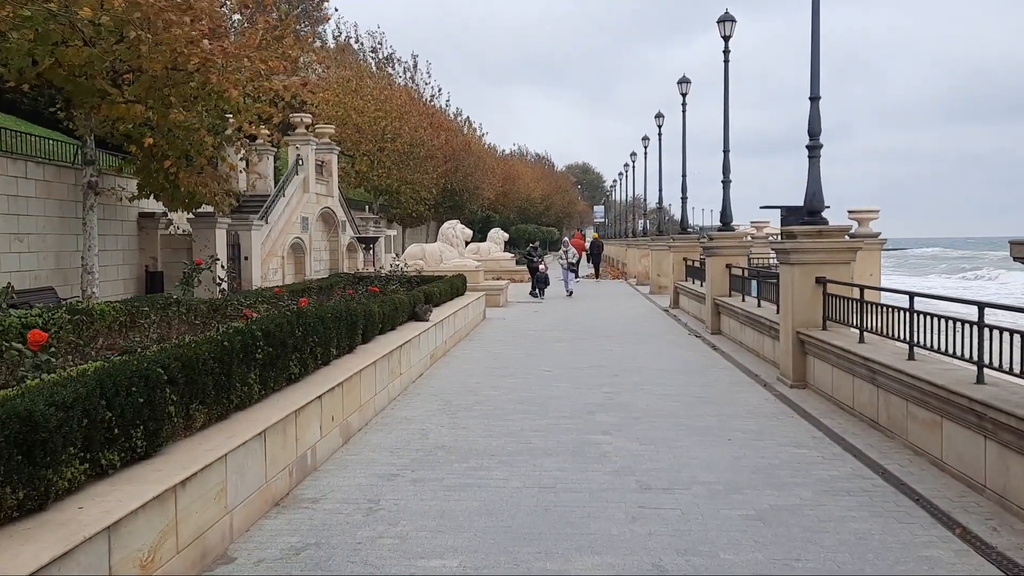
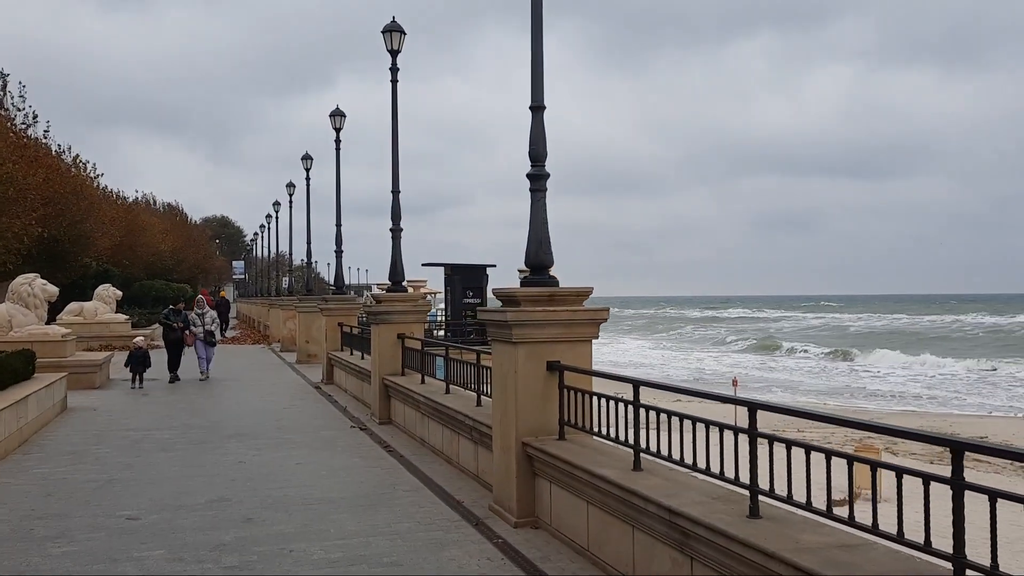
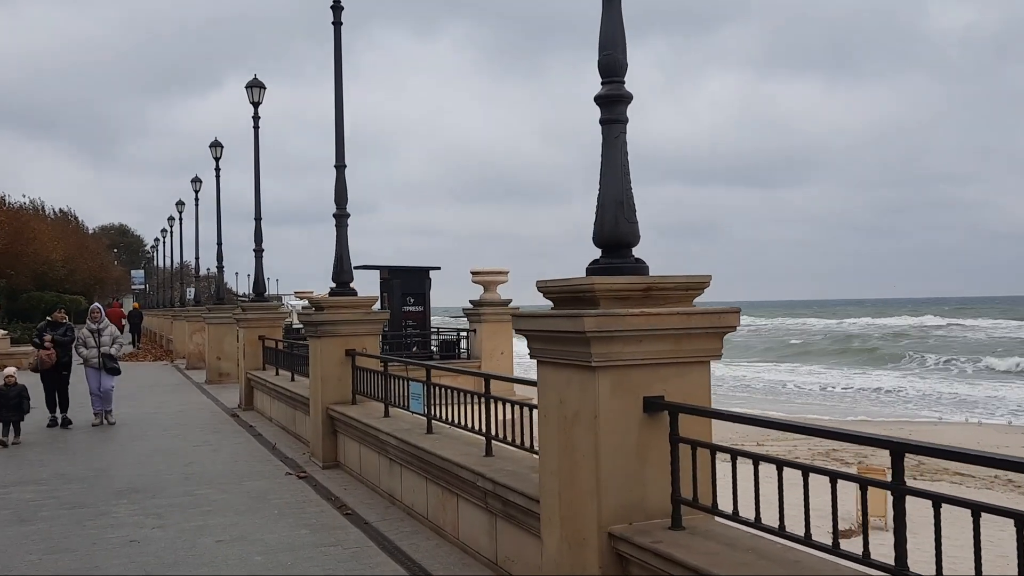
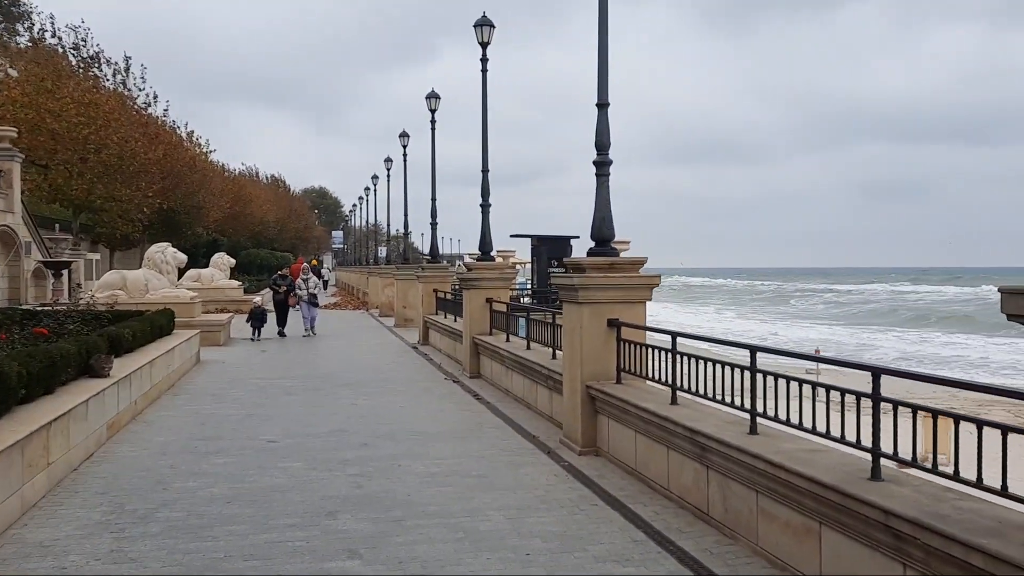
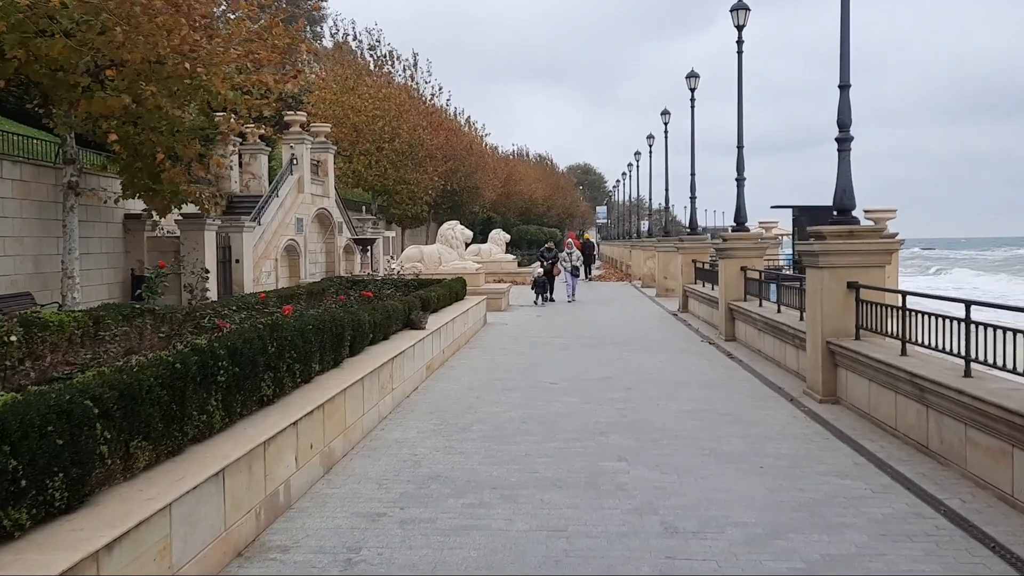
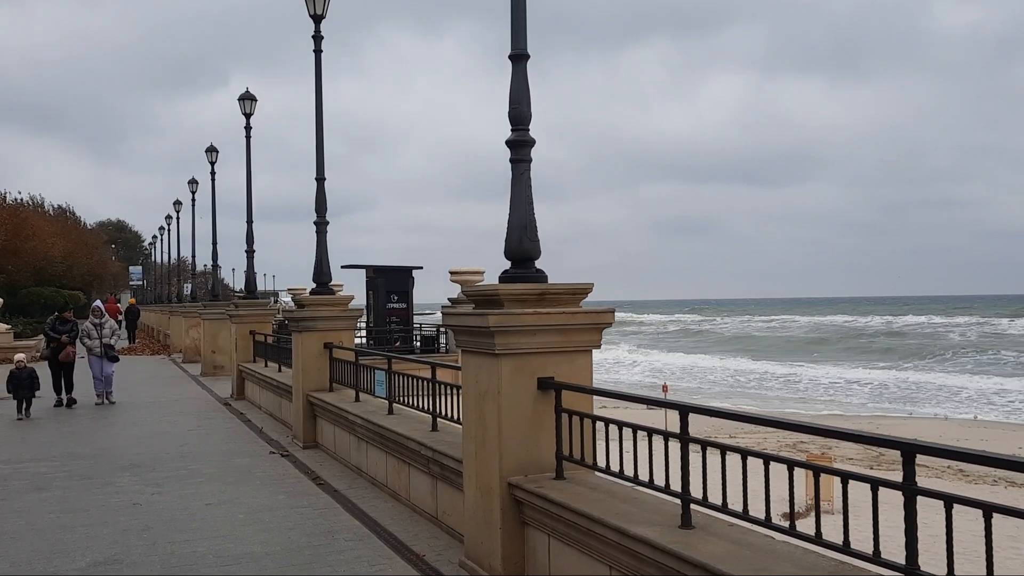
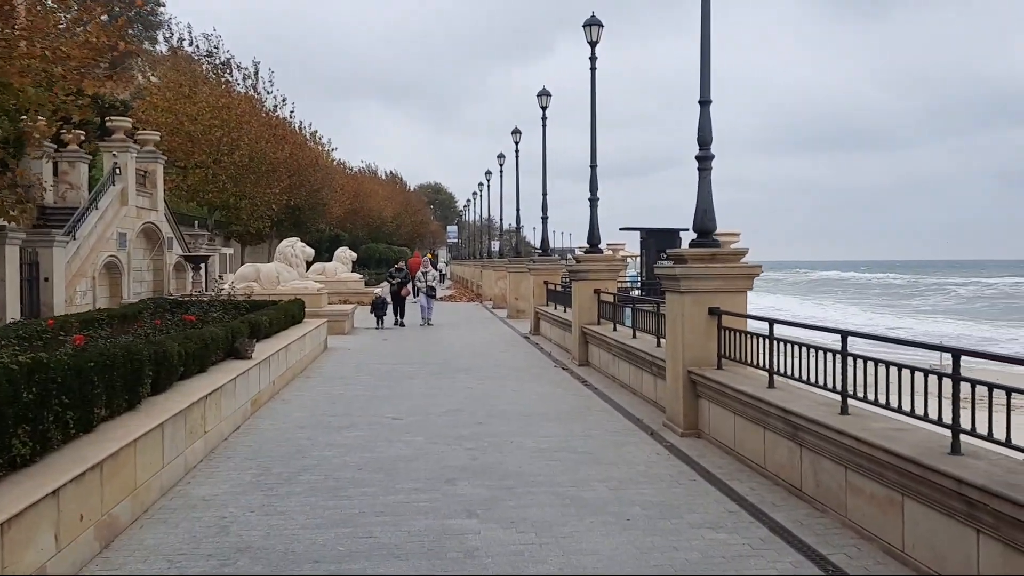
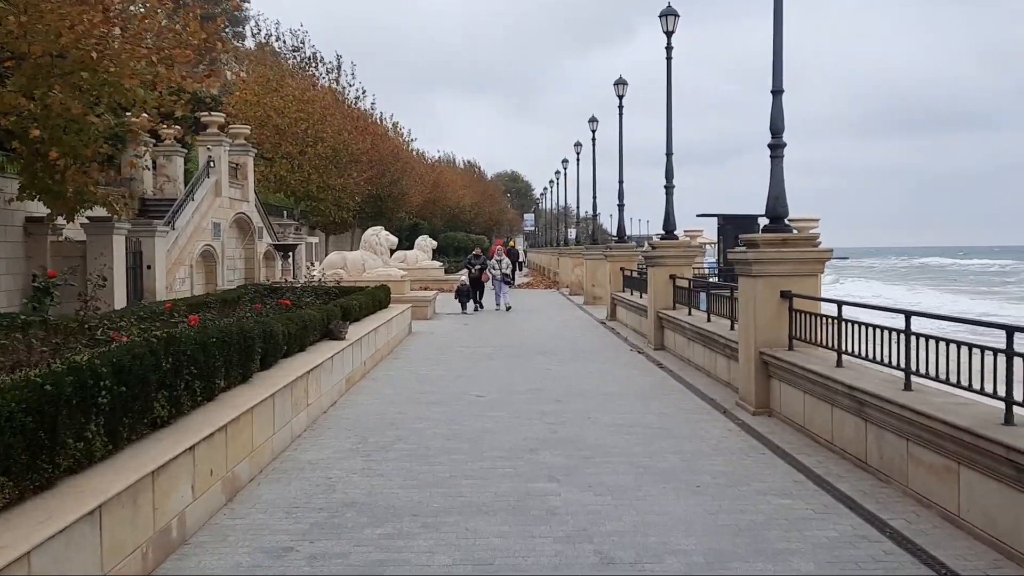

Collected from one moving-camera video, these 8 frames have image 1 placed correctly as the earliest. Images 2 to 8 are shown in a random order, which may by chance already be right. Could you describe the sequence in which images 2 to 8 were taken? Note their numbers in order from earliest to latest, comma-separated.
5, 8, 7, 4, 2, 6, 3
